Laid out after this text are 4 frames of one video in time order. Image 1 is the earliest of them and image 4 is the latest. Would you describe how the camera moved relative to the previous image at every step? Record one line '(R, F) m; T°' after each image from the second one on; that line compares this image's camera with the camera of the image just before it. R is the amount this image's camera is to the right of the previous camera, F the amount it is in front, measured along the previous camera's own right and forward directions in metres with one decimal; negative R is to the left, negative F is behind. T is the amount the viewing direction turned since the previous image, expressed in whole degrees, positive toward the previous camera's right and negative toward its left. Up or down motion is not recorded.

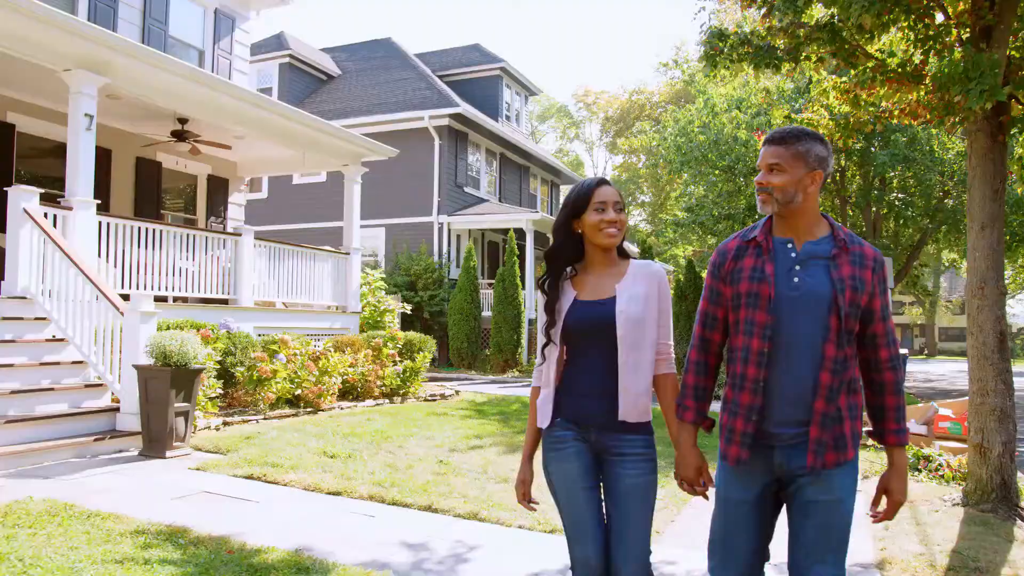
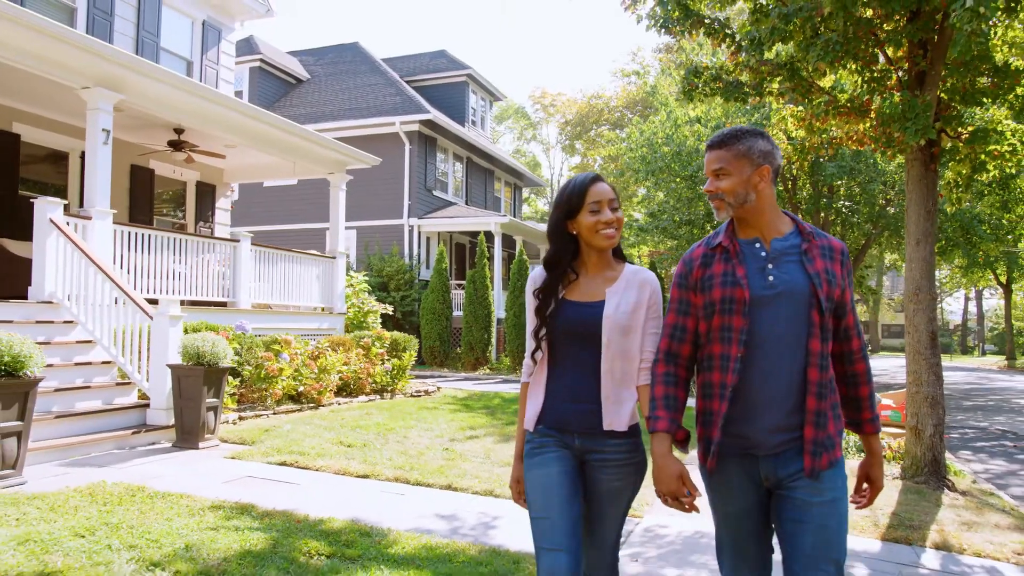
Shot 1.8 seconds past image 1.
(-0.5, -0.8) m; +4°
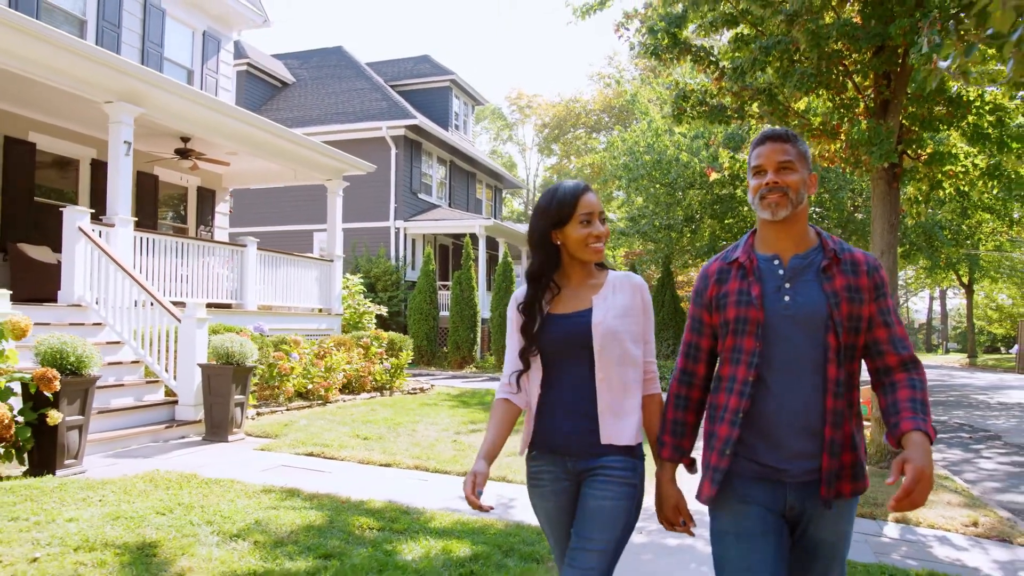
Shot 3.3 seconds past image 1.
(-0.3, -0.7) m; +2°
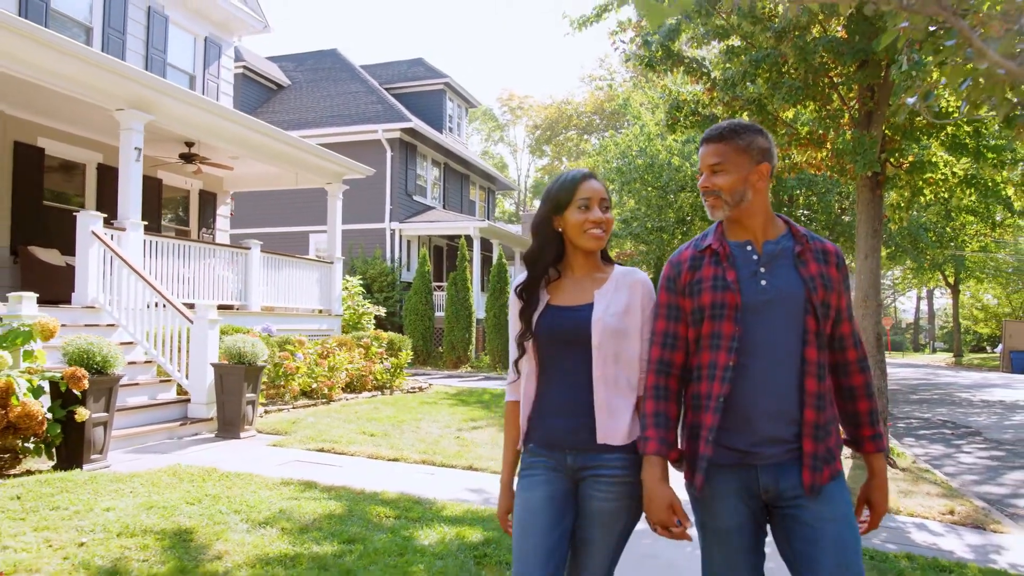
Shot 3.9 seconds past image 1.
(-0.1, -0.3) m; +1°
